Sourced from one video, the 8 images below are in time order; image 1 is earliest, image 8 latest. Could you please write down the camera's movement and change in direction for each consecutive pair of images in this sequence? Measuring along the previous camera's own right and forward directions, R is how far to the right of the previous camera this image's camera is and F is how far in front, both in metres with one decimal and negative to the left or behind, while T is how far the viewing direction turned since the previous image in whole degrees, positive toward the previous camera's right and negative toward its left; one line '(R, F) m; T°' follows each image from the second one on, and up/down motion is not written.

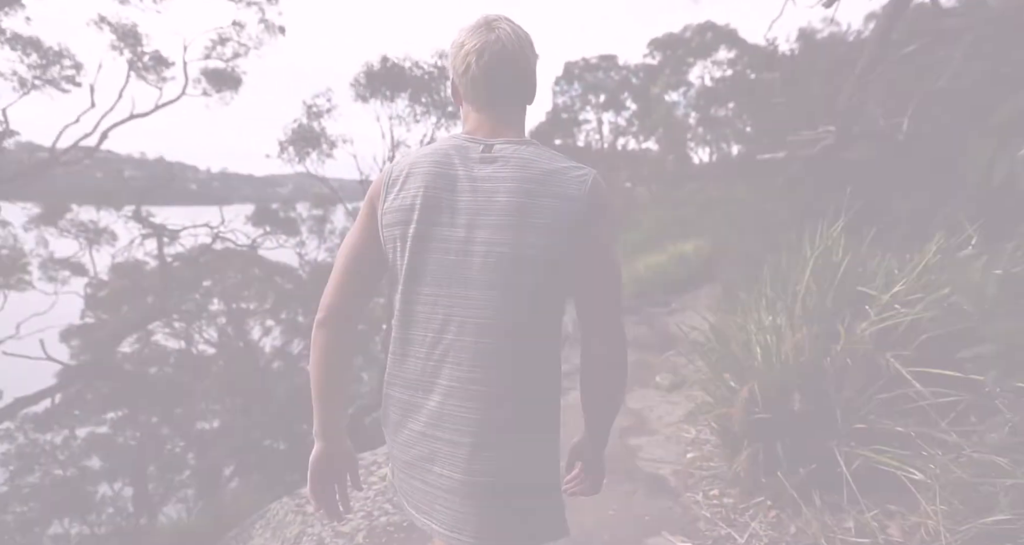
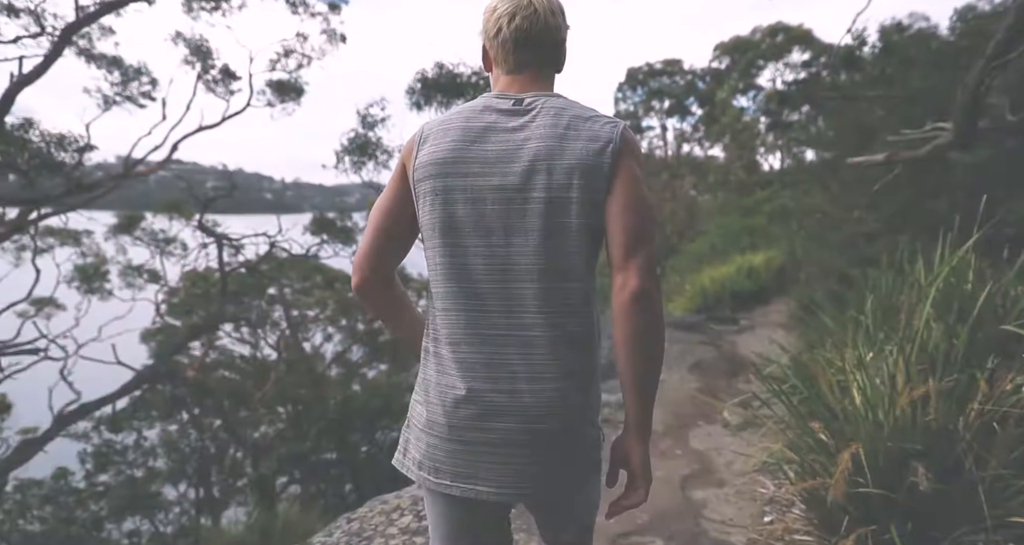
(+0.1, +0.3) m; -6°
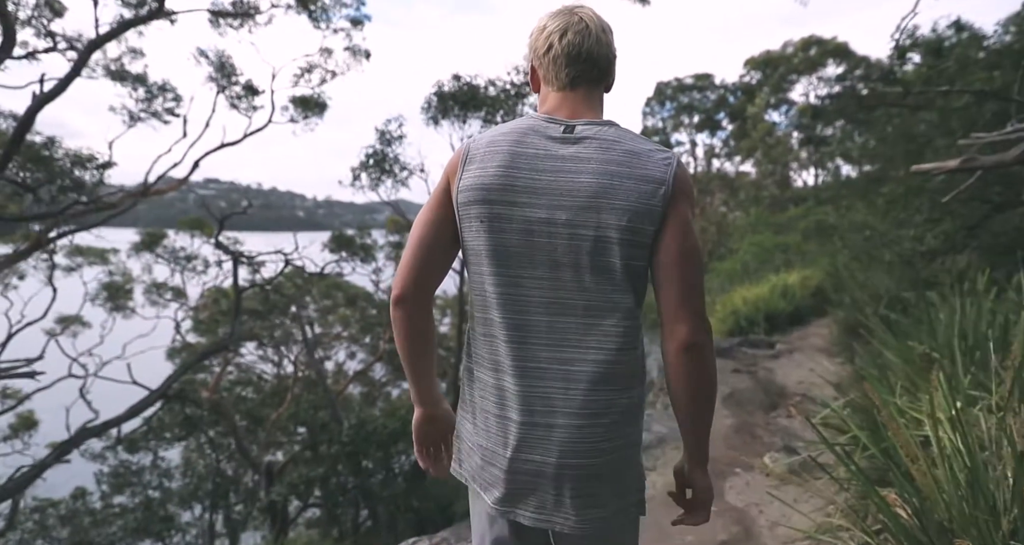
(+0.1, +0.3) m; -3°
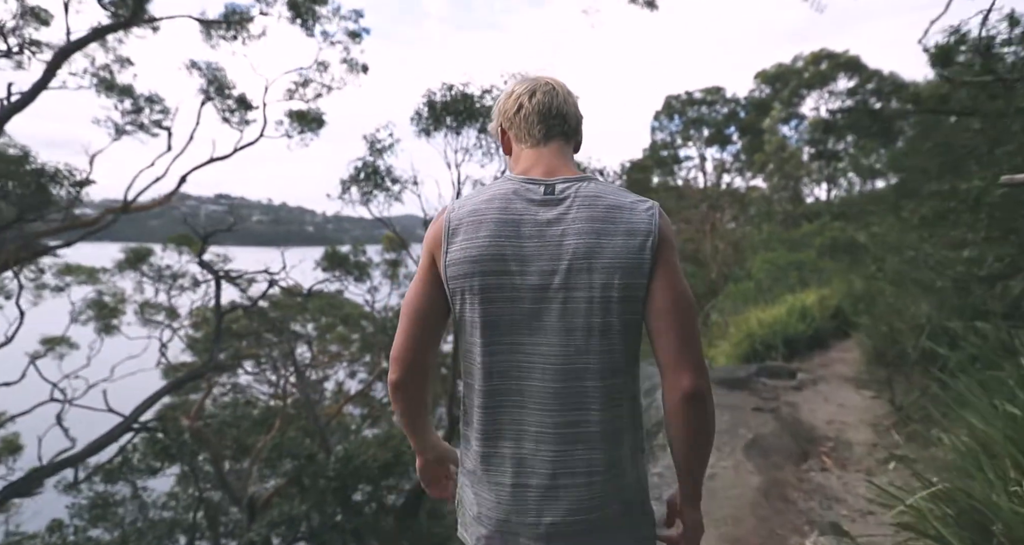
(+0.1, +0.5) m; -1°
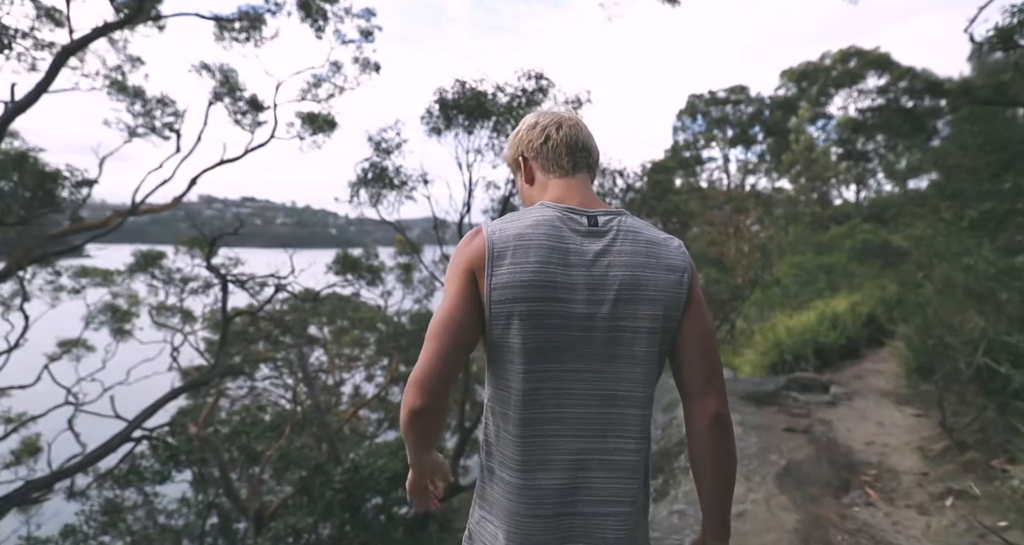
(+0.1, +0.3) m; -2°
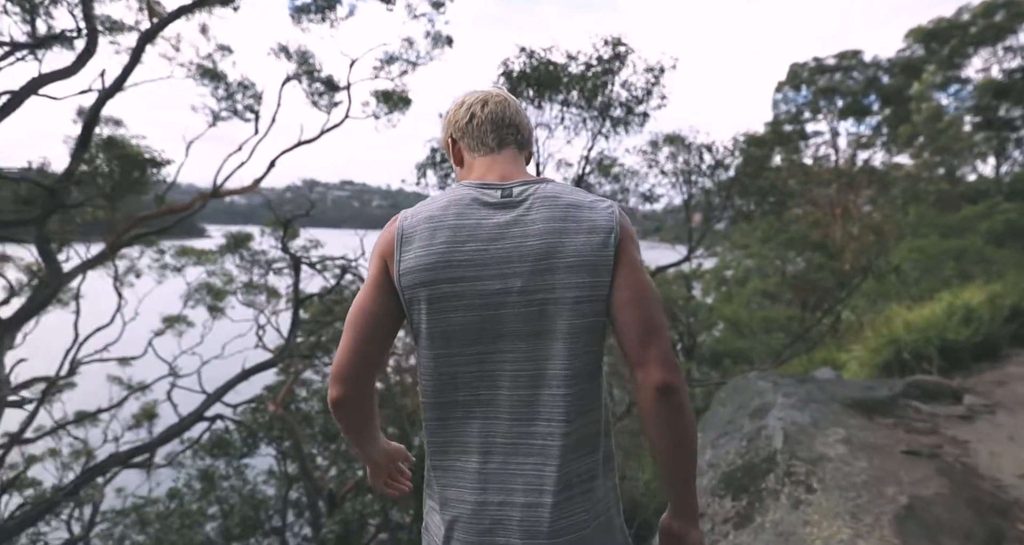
(+0.2, +0.5) m; -9°
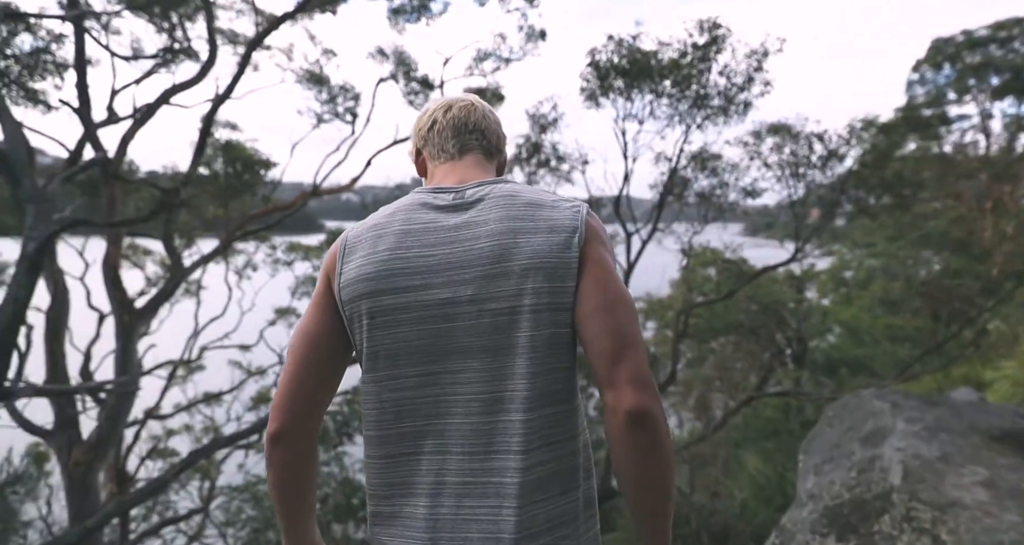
(+0.2, +0.2) m; -10°
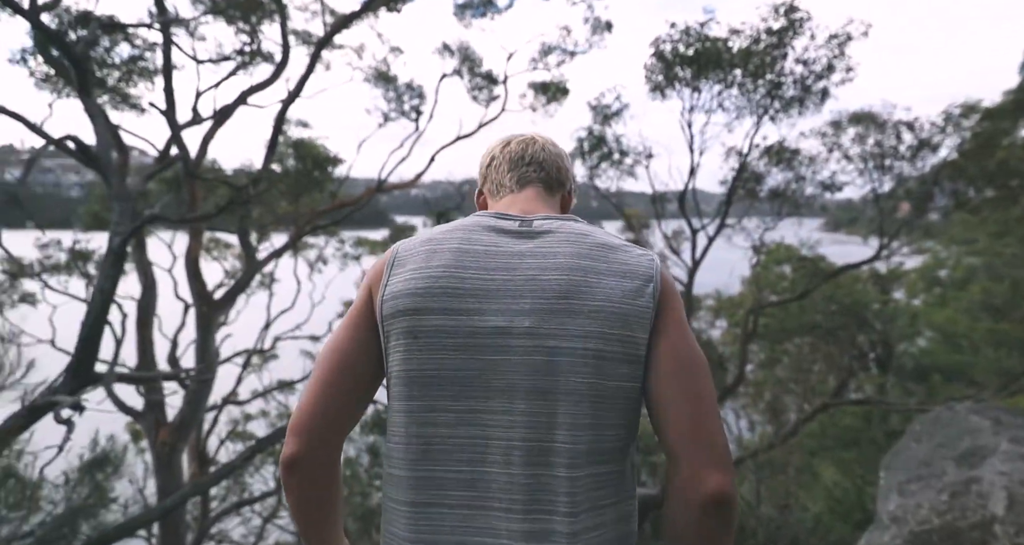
(0.0, +0.1) m; -6°
